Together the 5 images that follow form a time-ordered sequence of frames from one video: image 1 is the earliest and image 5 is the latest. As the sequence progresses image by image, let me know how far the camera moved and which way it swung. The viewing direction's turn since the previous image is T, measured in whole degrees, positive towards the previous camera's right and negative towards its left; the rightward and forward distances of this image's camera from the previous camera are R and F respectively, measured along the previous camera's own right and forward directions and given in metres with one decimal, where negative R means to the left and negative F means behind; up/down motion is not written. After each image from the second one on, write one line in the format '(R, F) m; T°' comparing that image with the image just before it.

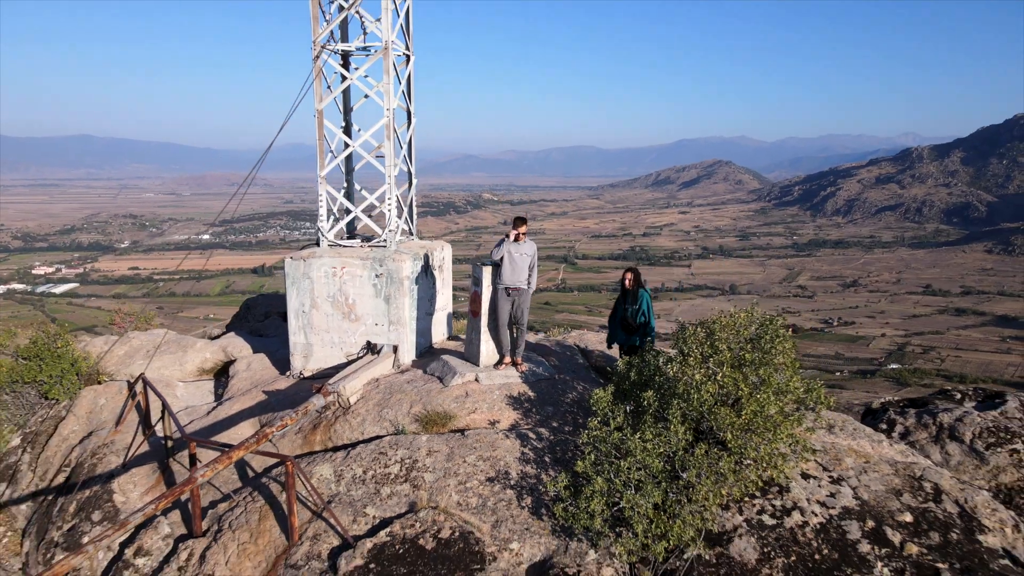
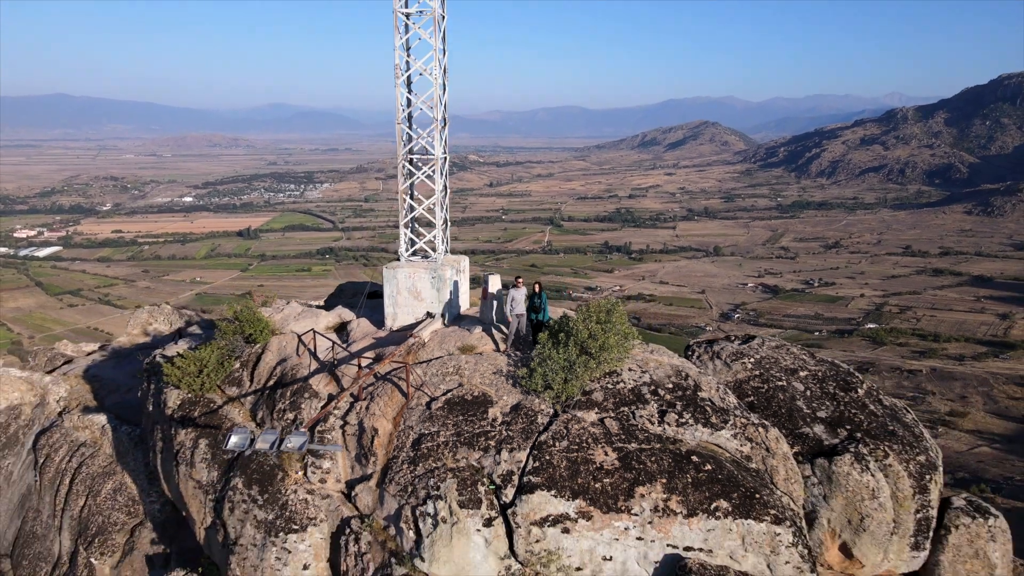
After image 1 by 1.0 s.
(0.0, -1.1) m; +1°
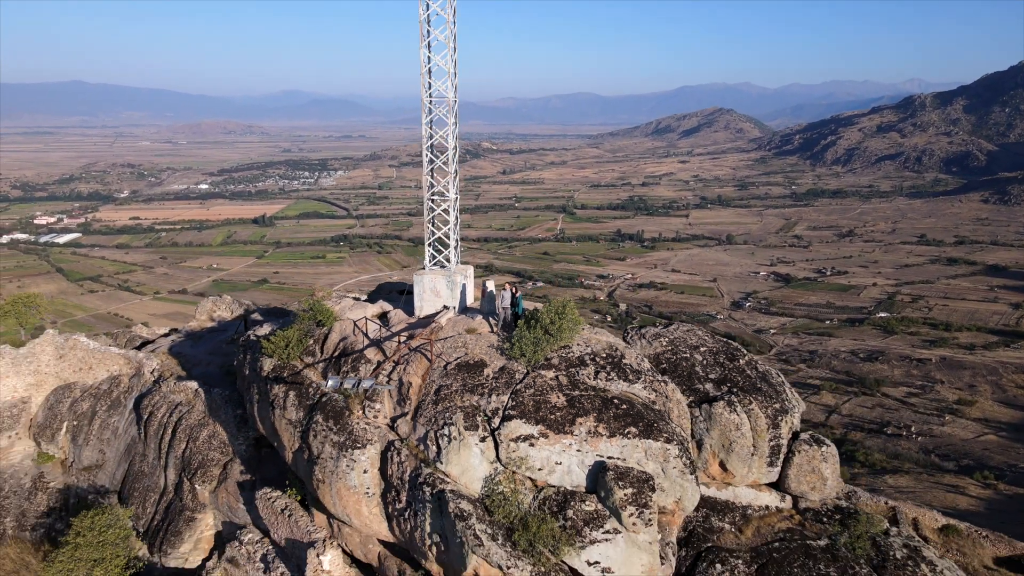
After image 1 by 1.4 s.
(+0.1, -1.0) m; -1°
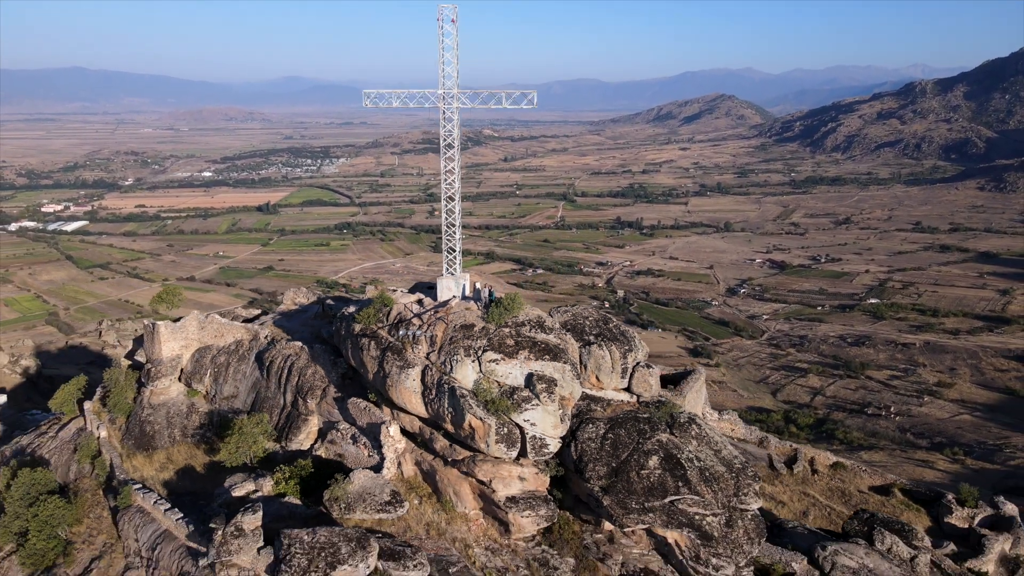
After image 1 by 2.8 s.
(+0.2, -2.8) m; 0°
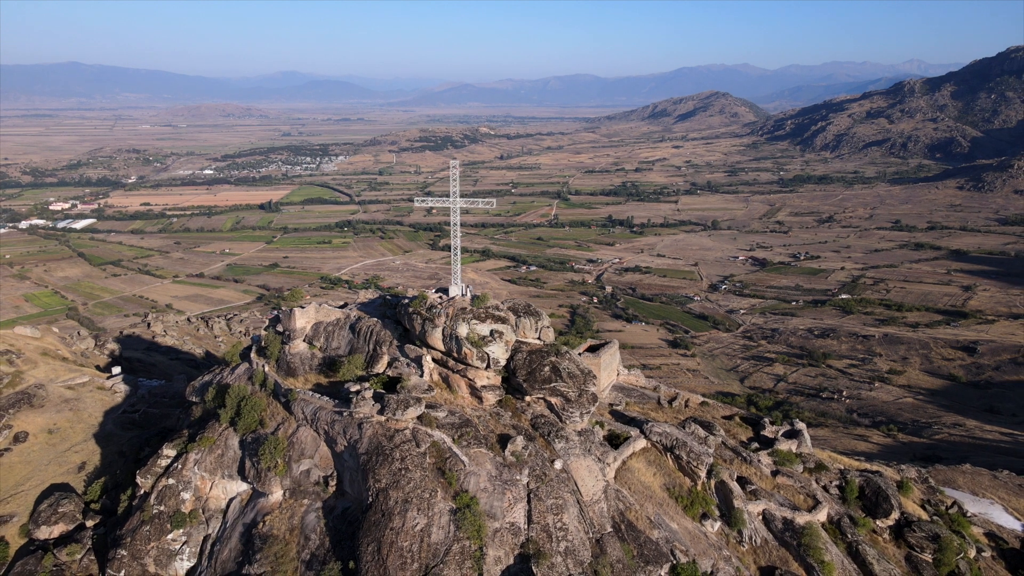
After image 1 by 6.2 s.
(+0.5, -6.7) m; 0°
